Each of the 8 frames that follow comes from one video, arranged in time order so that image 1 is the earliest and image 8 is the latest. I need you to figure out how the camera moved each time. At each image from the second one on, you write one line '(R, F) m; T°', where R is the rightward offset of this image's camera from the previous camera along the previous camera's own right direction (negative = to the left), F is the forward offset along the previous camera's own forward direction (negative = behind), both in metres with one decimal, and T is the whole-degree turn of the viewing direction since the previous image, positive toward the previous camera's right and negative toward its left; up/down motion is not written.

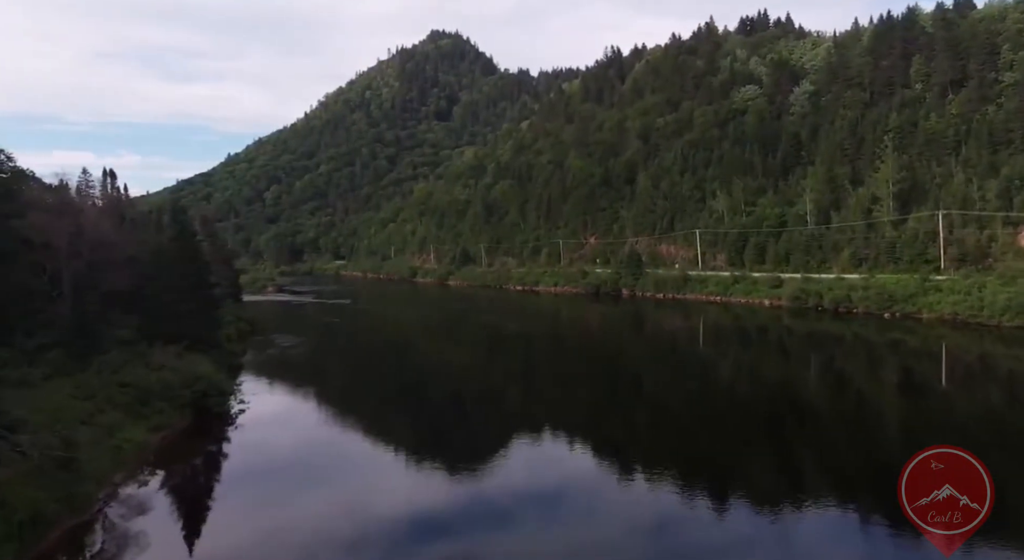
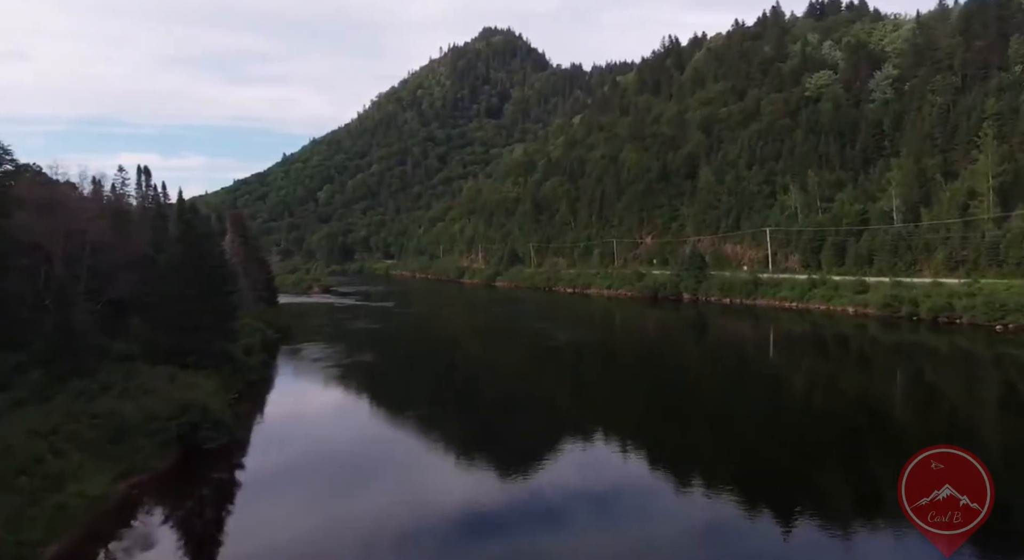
(-0.1, +3.8) m; -4°
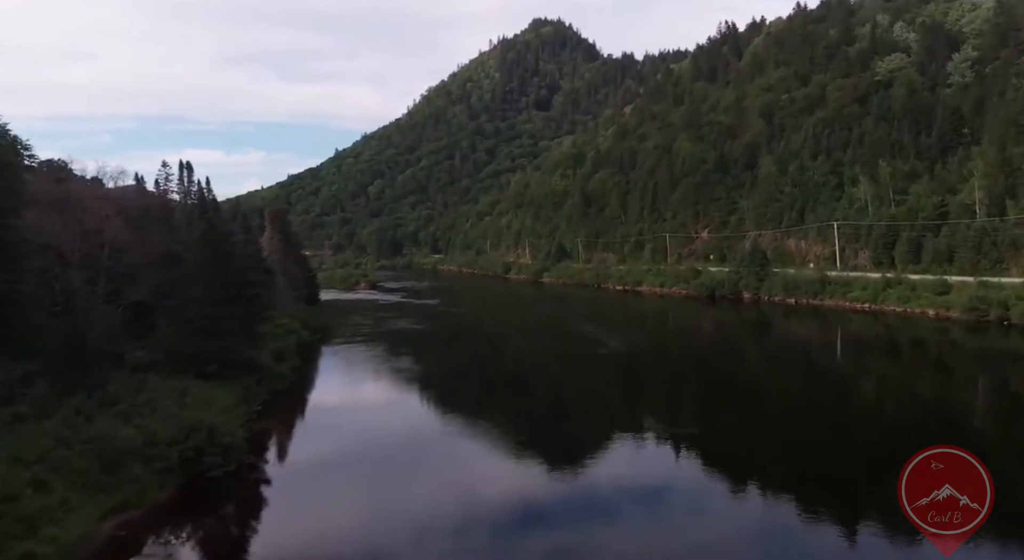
(+0.1, +2.1) m; -4°
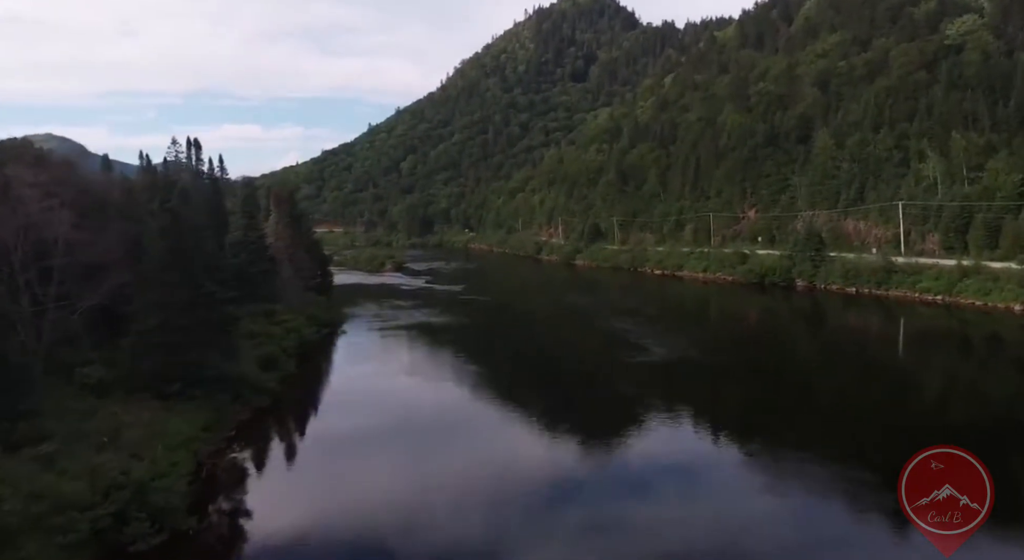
(+0.4, +3.5) m; -3°
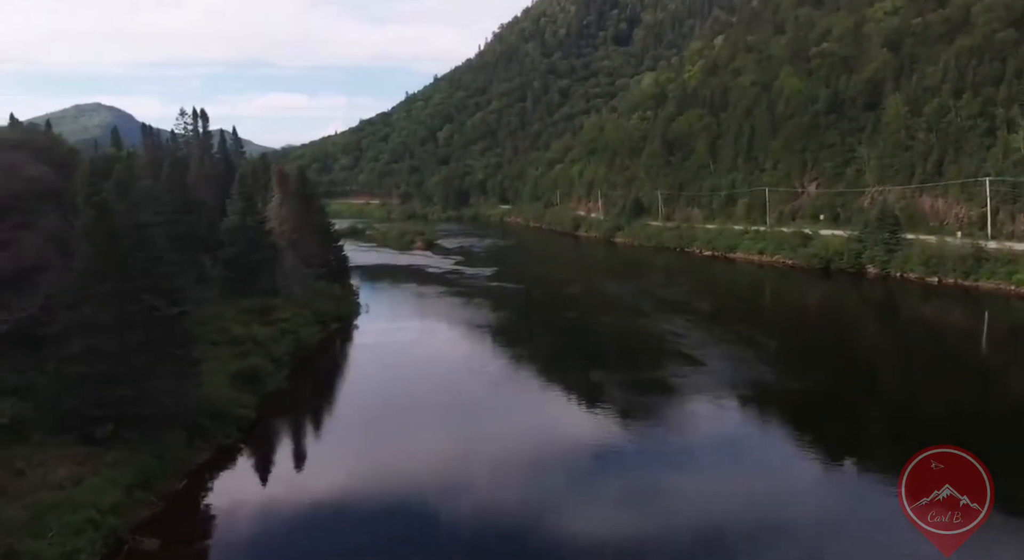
(+0.3, +4.0) m; -3°
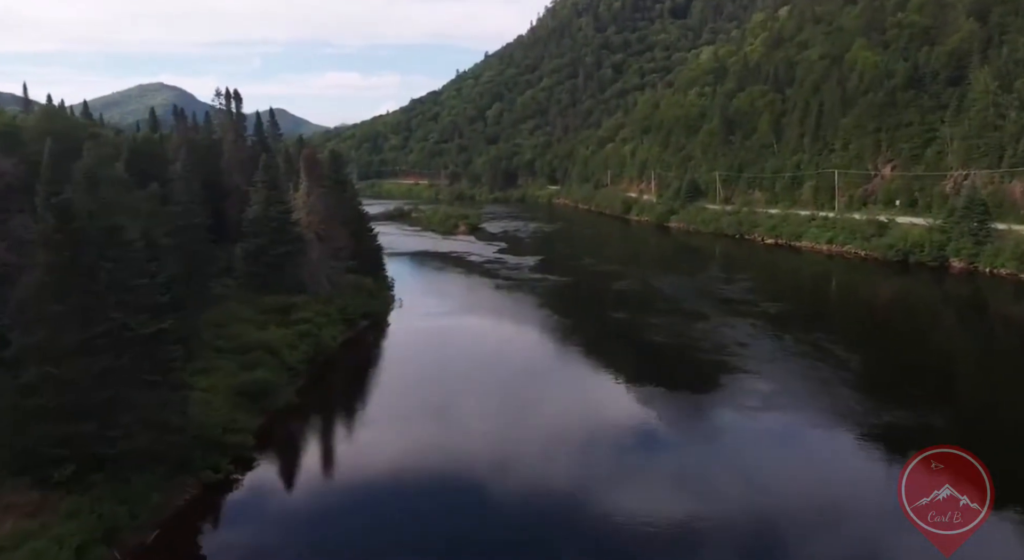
(+0.3, +2.5) m; -4°
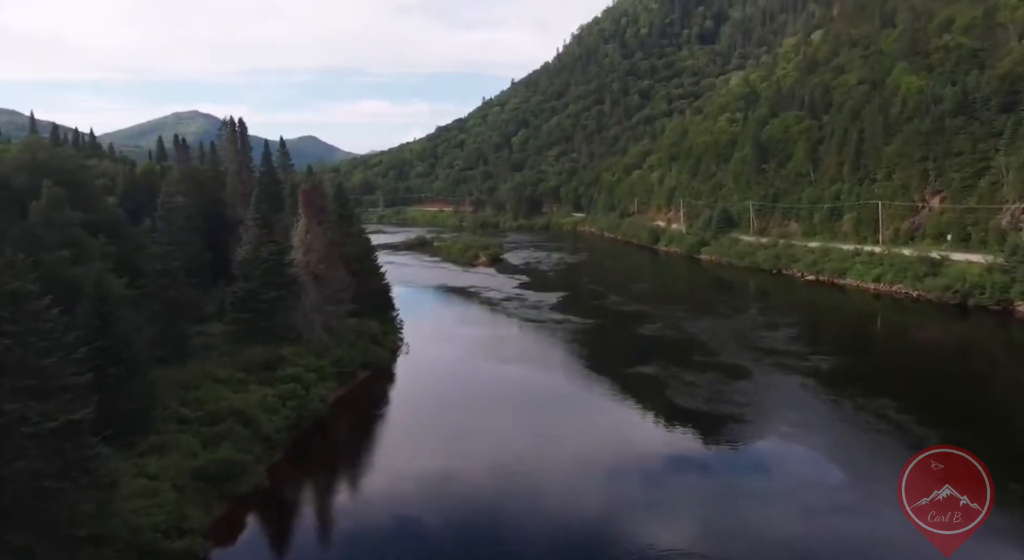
(+0.3, +2.6) m; -2°
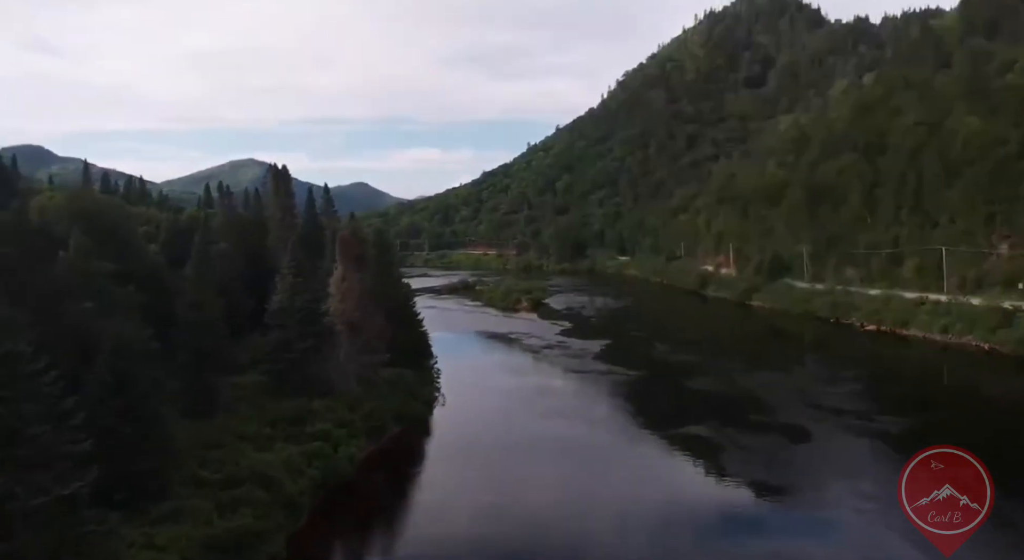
(+0.1, +1.1) m; -3°
